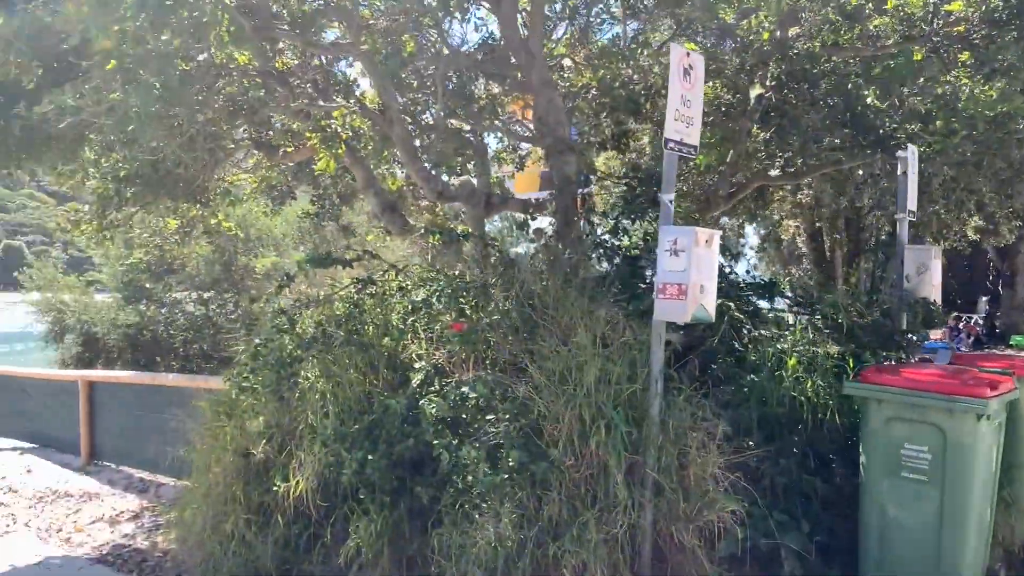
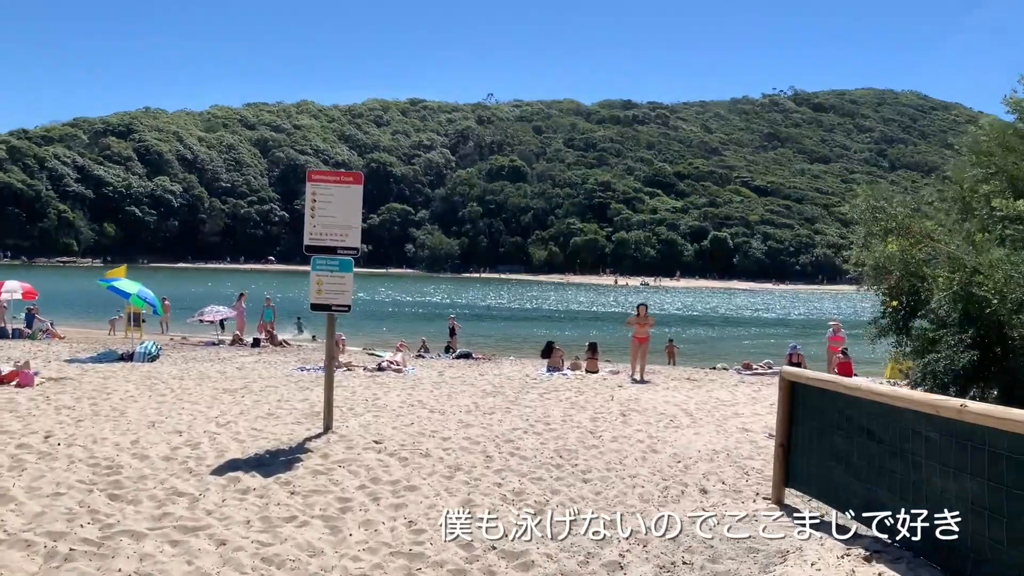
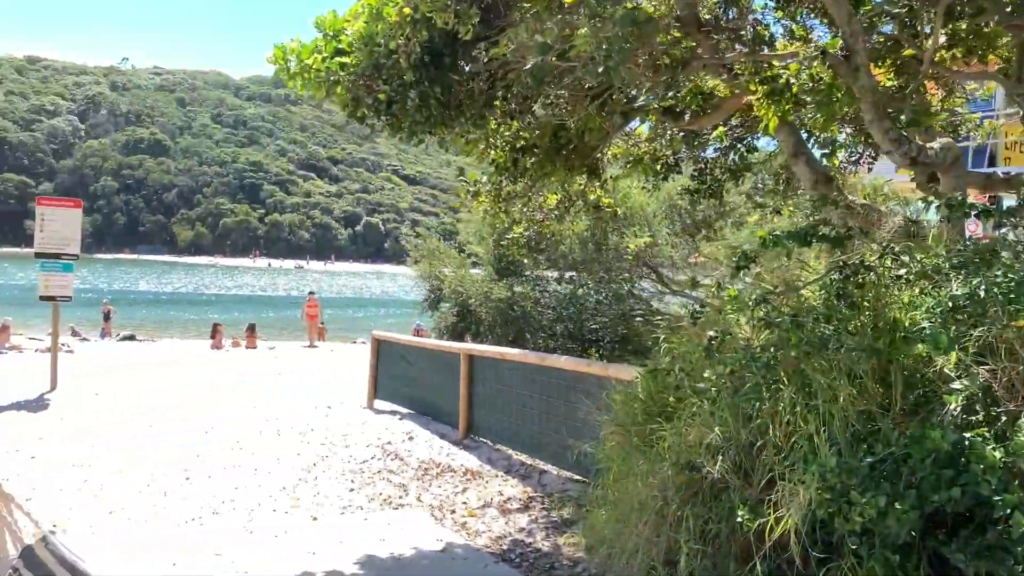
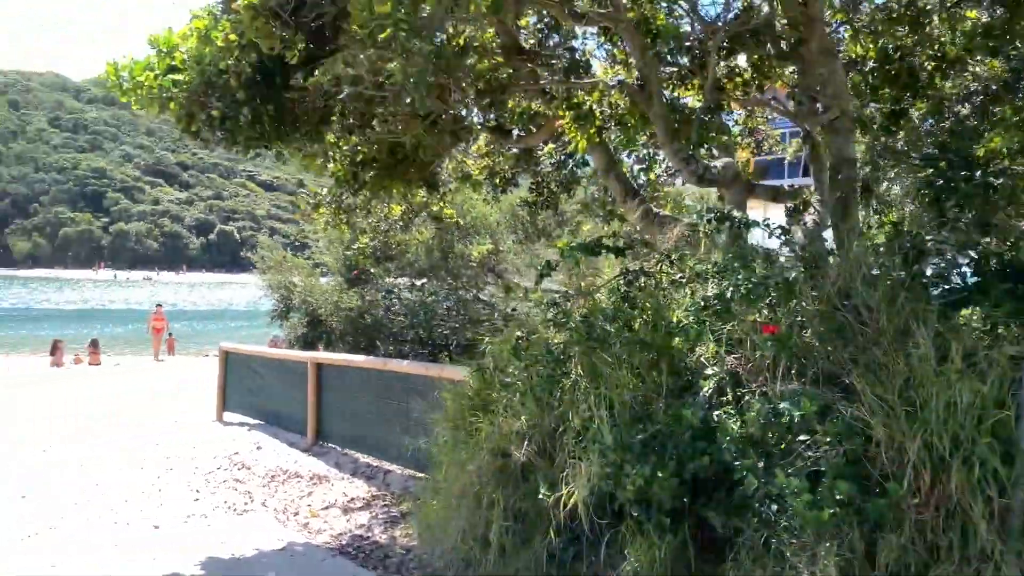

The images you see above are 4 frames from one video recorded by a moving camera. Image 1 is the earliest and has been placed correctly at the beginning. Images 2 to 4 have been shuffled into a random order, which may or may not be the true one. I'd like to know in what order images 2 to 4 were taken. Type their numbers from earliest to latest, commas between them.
4, 3, 2
